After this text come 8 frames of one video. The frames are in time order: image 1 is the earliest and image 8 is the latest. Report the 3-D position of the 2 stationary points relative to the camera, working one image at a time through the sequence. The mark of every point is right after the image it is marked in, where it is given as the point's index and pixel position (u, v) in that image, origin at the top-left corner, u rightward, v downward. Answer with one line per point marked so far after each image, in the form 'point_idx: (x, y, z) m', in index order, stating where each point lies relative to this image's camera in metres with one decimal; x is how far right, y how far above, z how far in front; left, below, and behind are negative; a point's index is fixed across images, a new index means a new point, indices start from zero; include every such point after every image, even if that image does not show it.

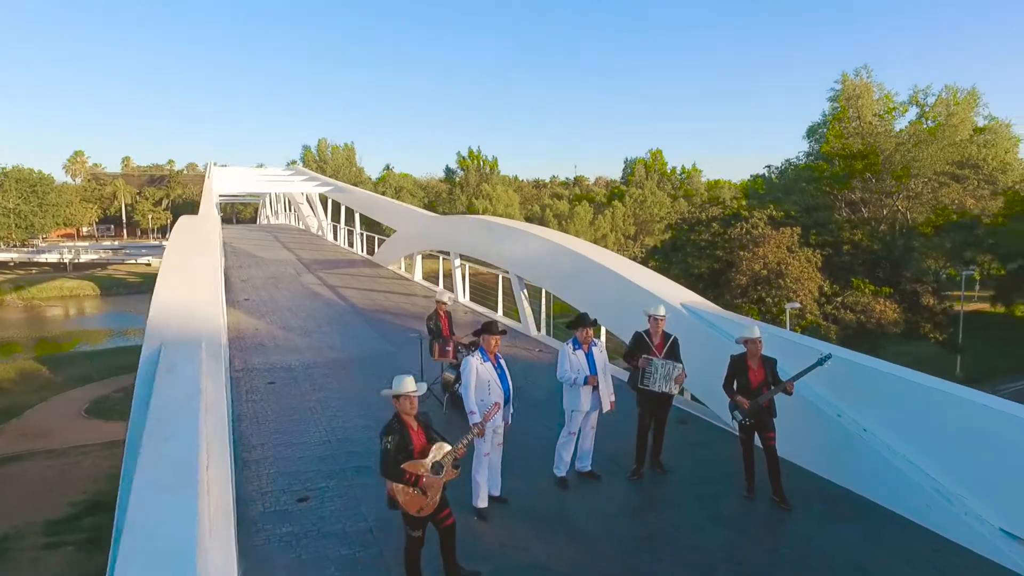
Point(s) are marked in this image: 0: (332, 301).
0: (-2.2, -0.1, +7.6) m
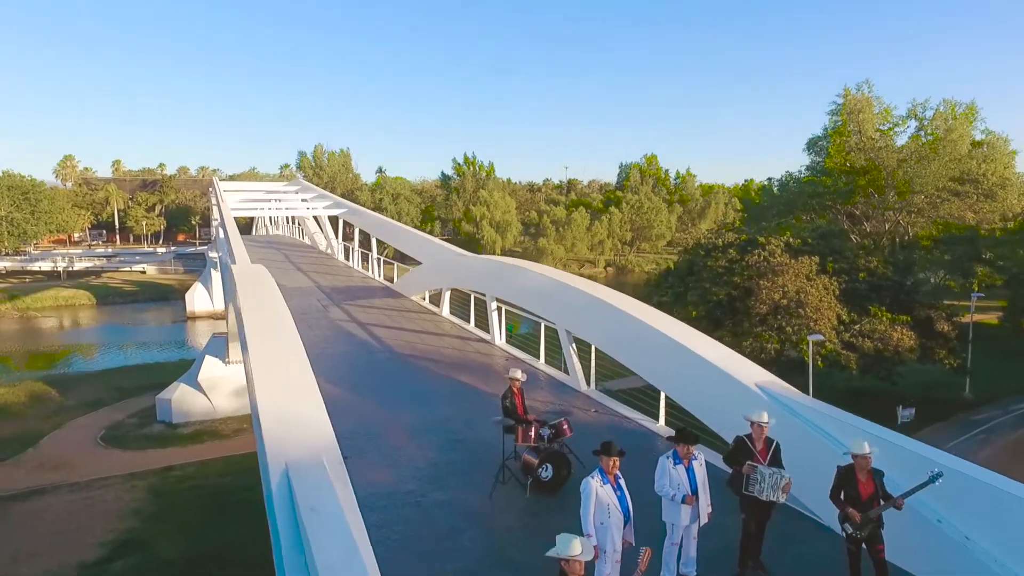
0: (-1.8, -0.7, +7.6) m
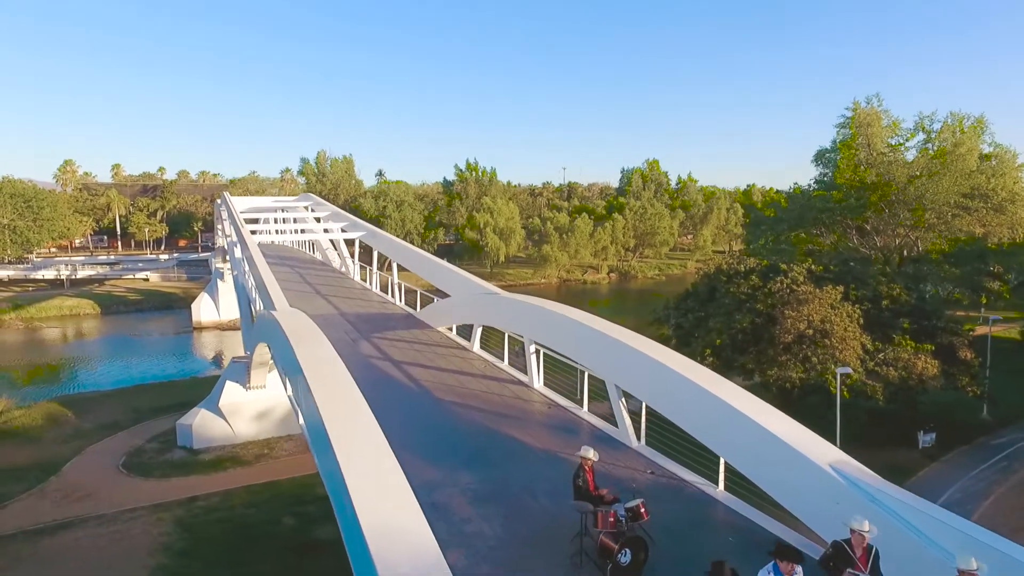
0: (-1.3, -1.2, +7.6) m
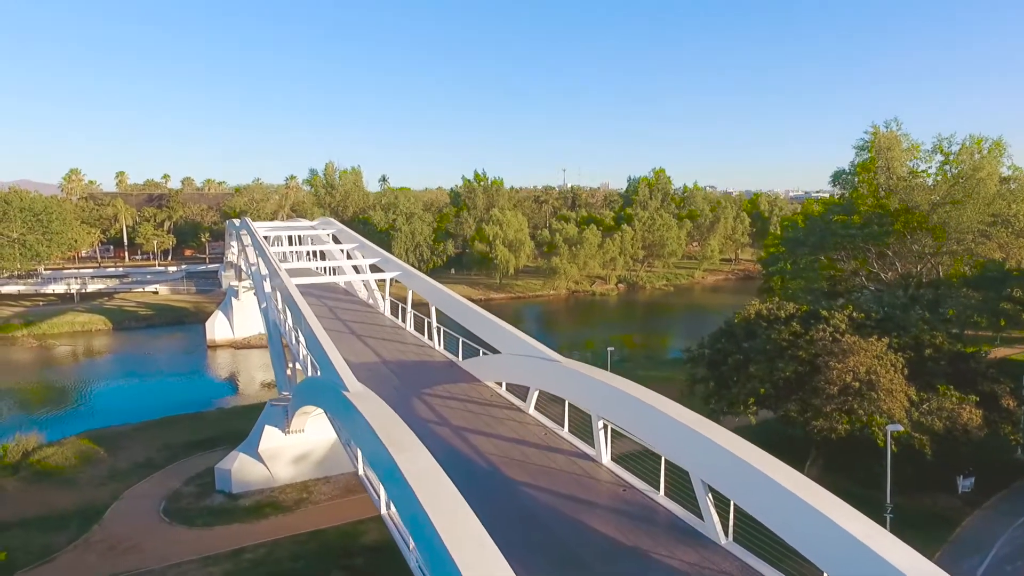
0: (-0.5, -2.1, +7.6) m
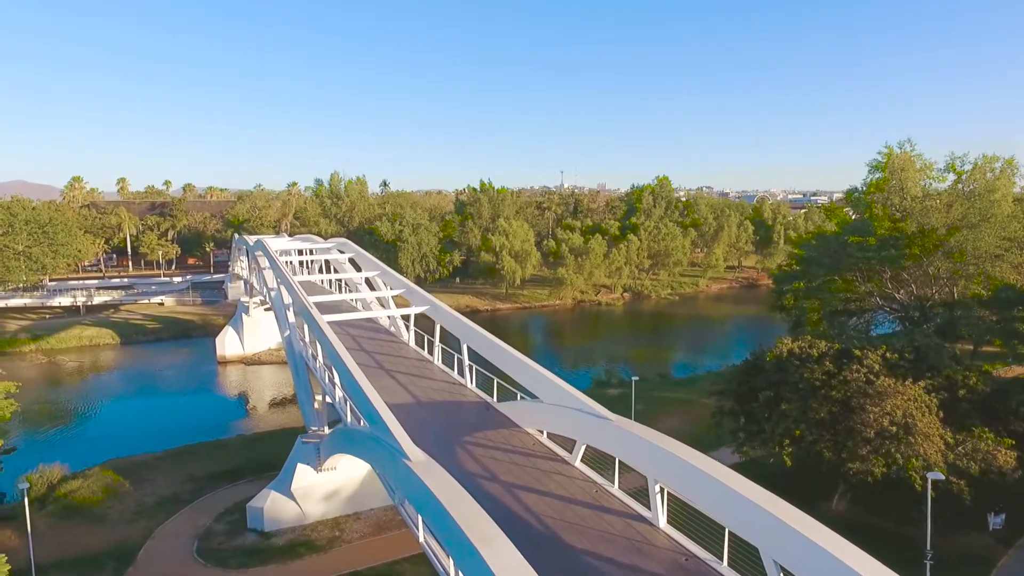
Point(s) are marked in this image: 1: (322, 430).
0: (+0.2, -2.8, +7.7) m
1: (-4.1, -3.1, +13.5) m
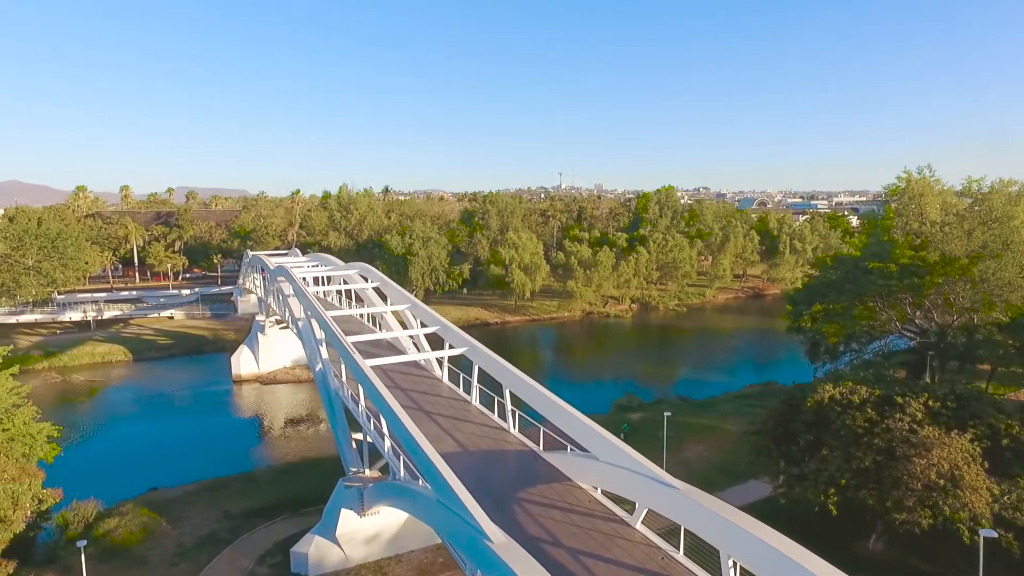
0: (+1.1, -3.8, +7.8) m
1: (-3.2, -4.0, +13.6) m
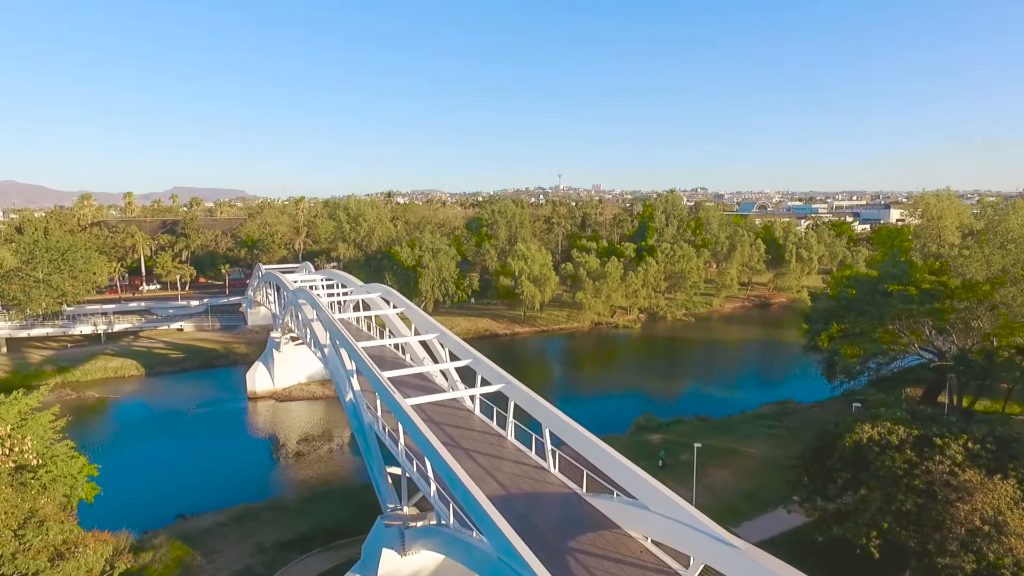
0: (+1.9, -4.6, +7.8) m
1: (-2.4, -4.9, +13.7) m
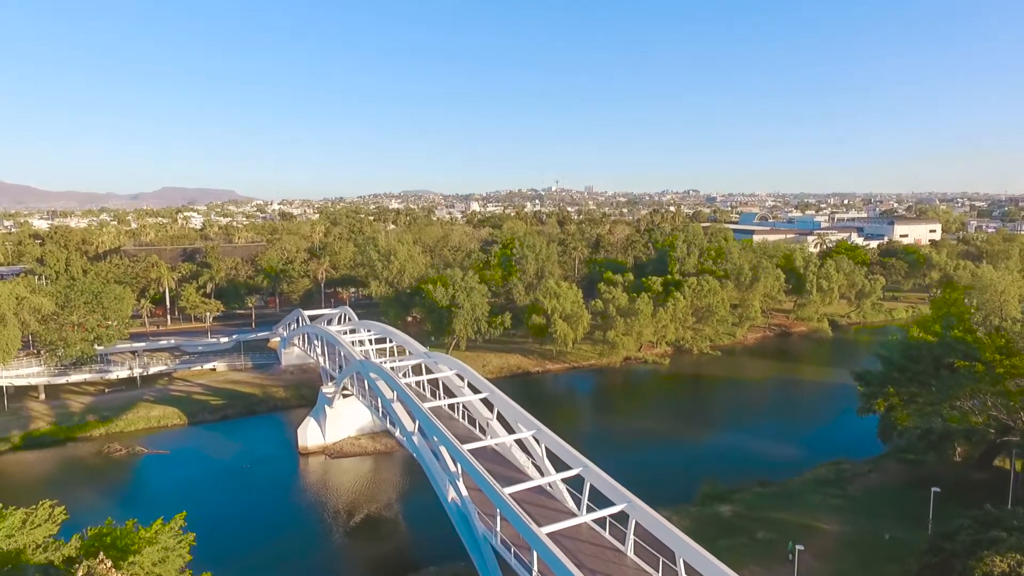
0: (+4.8, -7.4, +8.1) m
1: (+0.4, -7.7, +13.9) m
